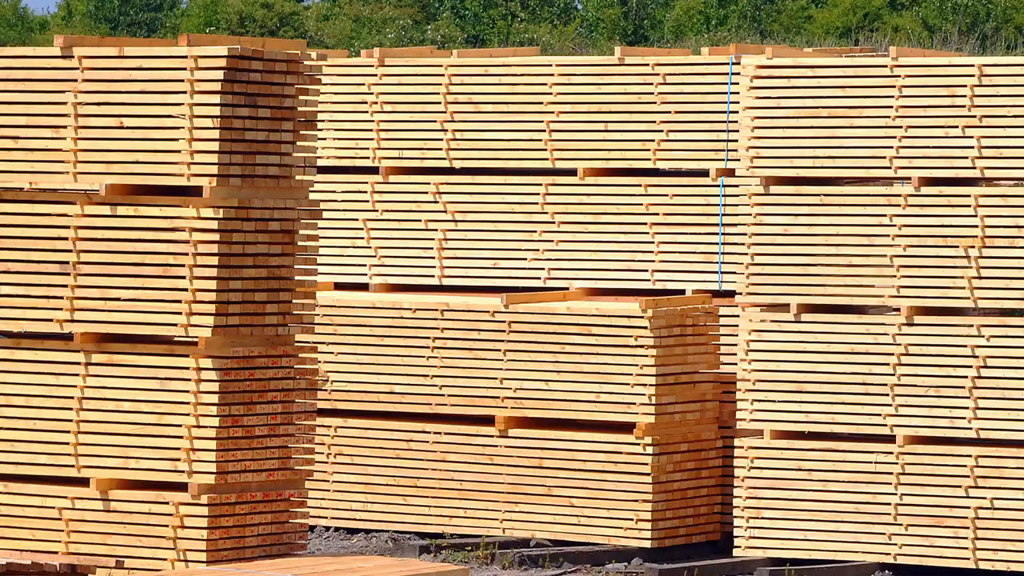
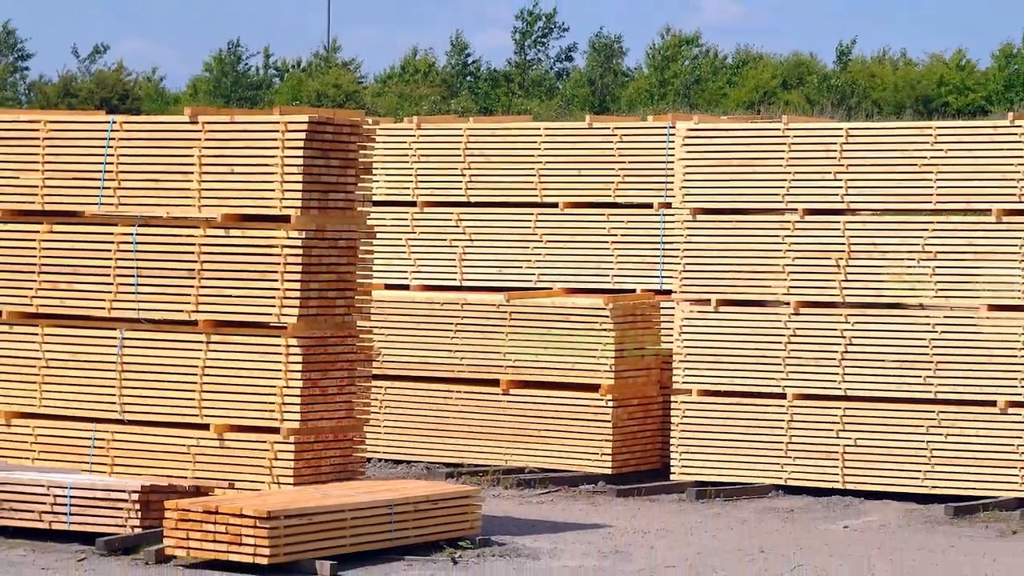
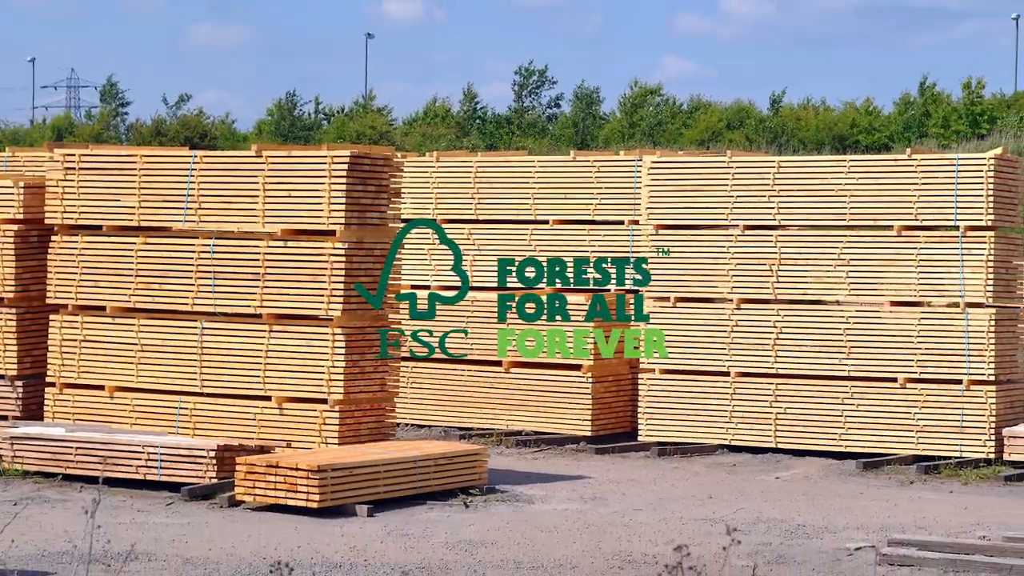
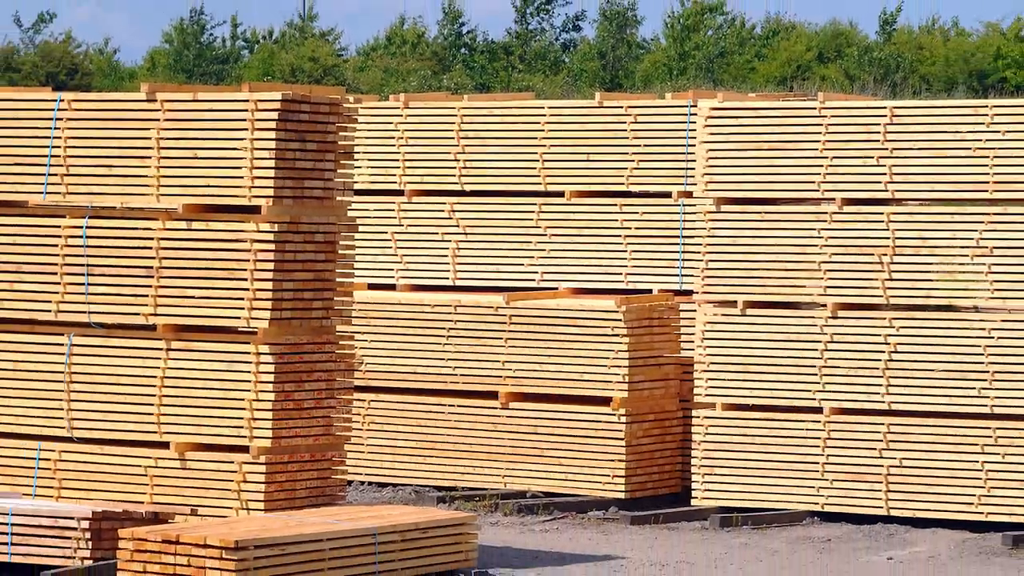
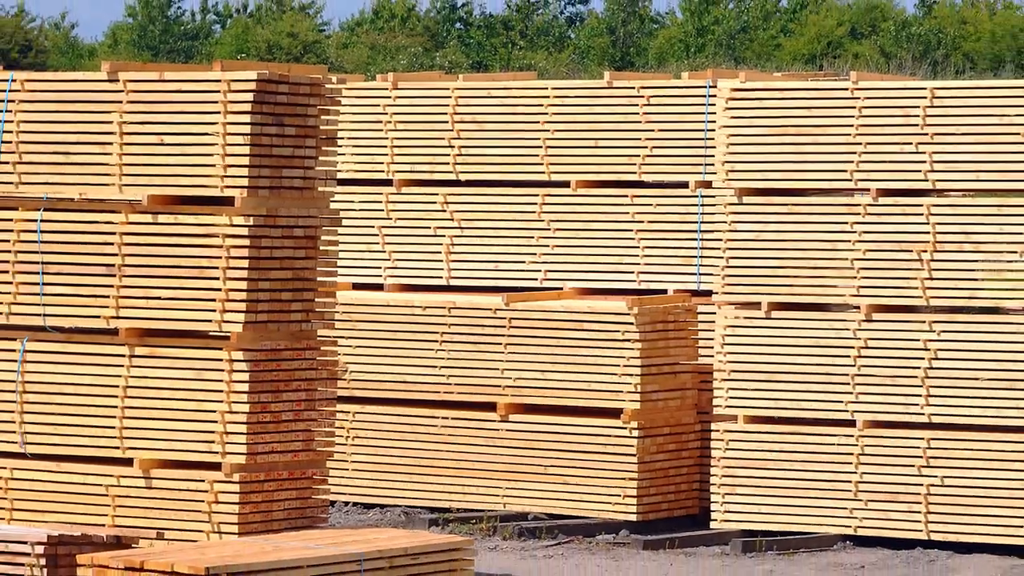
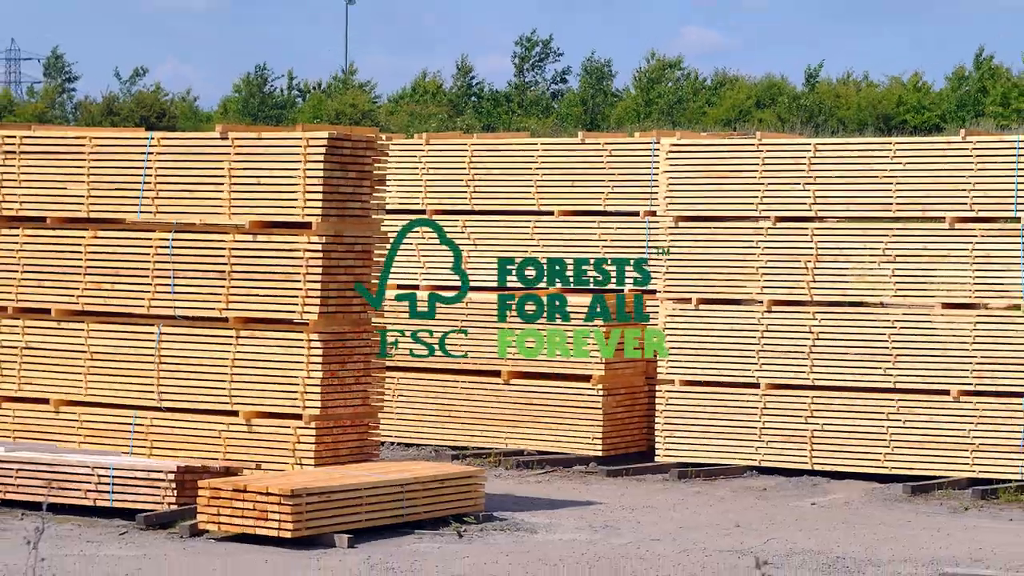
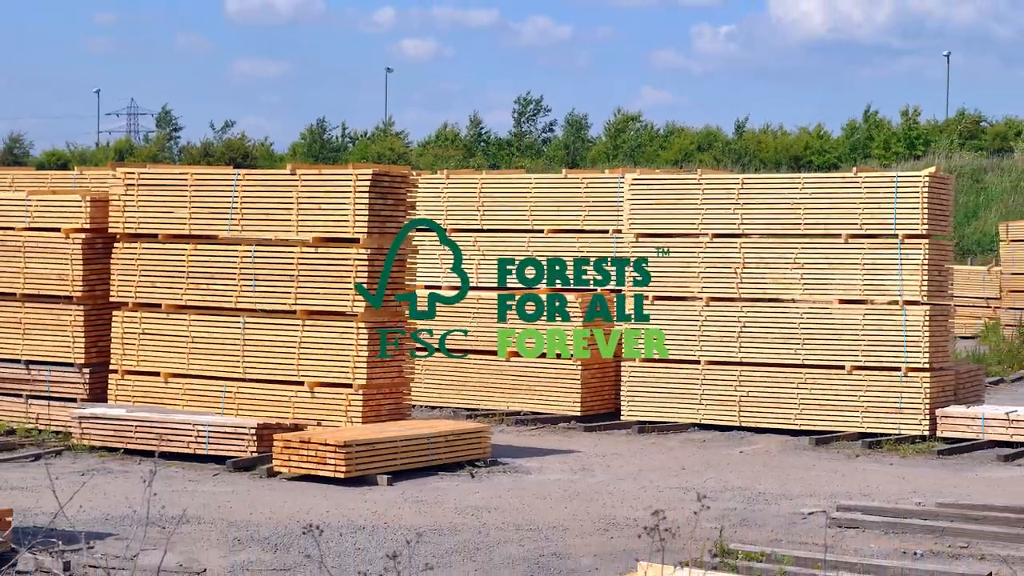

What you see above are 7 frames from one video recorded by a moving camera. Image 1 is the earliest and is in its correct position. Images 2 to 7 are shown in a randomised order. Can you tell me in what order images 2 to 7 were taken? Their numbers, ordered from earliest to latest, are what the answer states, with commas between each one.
5, 4, 2, 6, 3, 7
